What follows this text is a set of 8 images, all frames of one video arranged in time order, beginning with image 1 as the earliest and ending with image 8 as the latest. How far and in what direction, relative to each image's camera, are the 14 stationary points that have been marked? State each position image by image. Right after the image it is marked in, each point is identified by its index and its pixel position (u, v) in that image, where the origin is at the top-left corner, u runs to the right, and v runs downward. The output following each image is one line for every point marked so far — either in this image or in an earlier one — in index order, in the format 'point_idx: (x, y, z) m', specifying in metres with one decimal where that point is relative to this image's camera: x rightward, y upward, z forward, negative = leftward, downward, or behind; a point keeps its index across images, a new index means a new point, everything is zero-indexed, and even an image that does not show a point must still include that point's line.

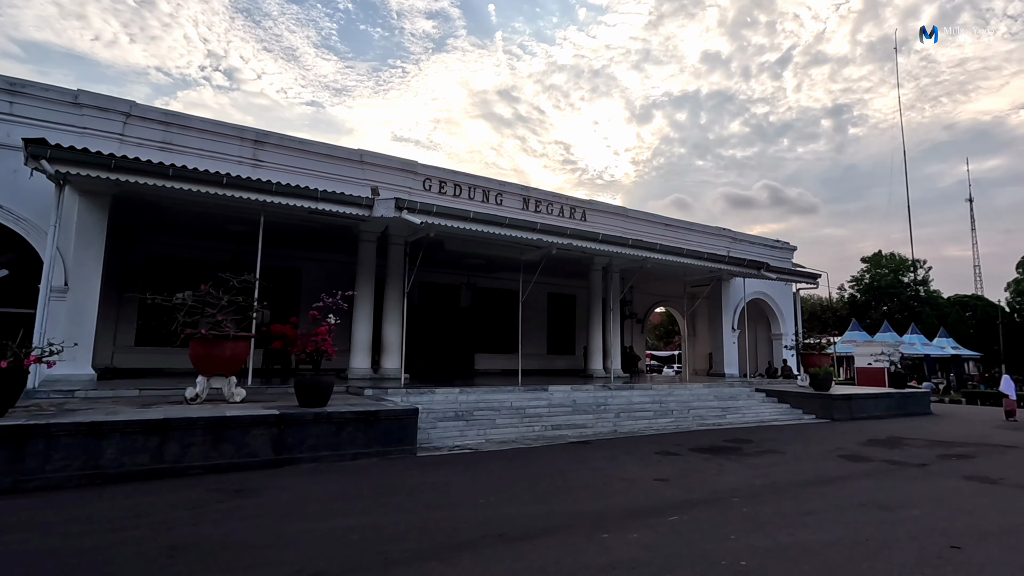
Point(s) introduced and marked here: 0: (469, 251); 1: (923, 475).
0: (-1.2, +1.0, +15.5) m
1: (+4.8, -2.2, +6.3) m
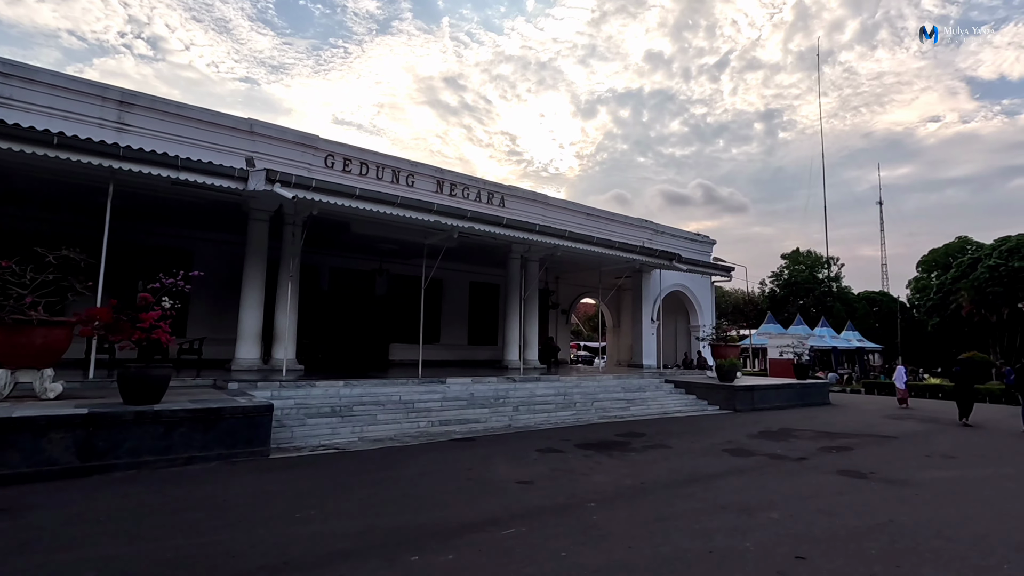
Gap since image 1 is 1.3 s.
0: (-3.7, +1.4, +14.6) m
1: (+3.3, -2.1, +6.1) m
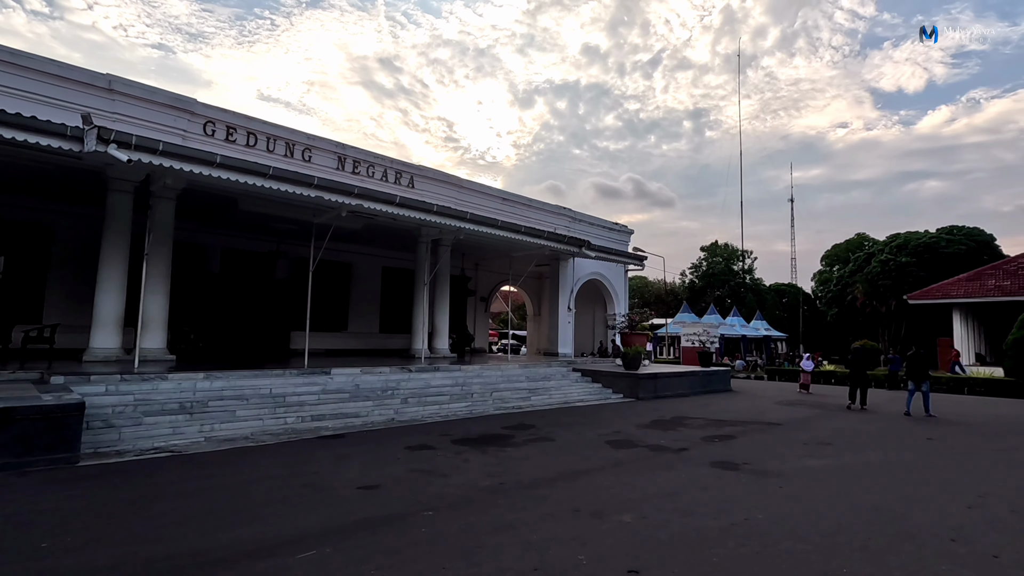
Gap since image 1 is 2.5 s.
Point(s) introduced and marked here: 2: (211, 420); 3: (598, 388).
0: (-6.1, +1.8, +13.4) m
1: (+1.8, -1.9, +5.9) m
2: (-4.0, -1.7, +7.1) m
3: (+2.1, -2.4, +13.0) m
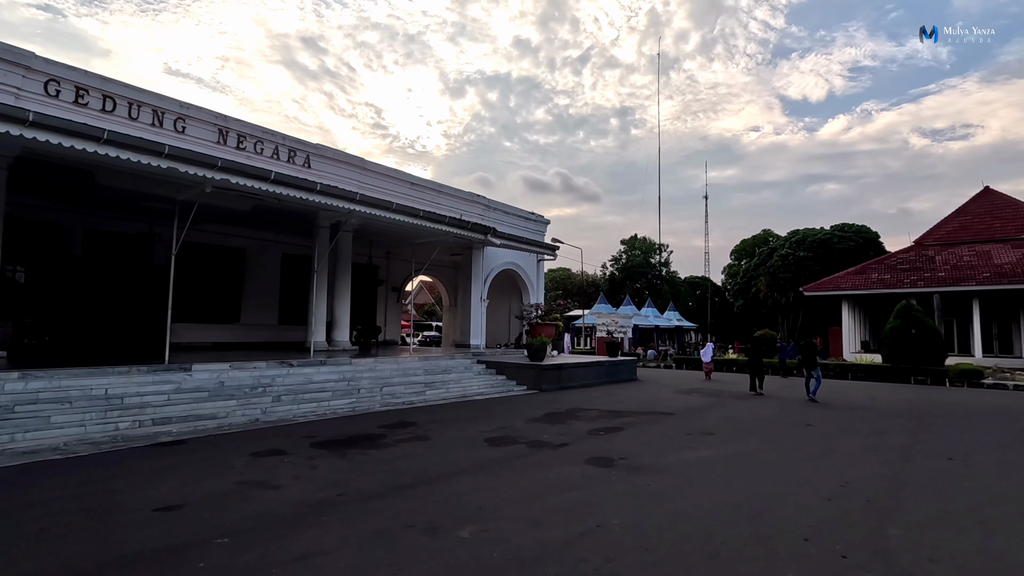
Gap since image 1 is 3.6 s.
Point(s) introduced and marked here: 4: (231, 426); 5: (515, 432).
0: (-8.4, +2.1, +11.8) m
1: (+0.3, -1.8, +5.5) m
2: (-5.5, -1.5, +5.9) m
3: (-0.3, -2.2, +12.5) m
4: (-3.8, -1.9, +7.2) m
5: (0.0, -1.9, +7.0) m
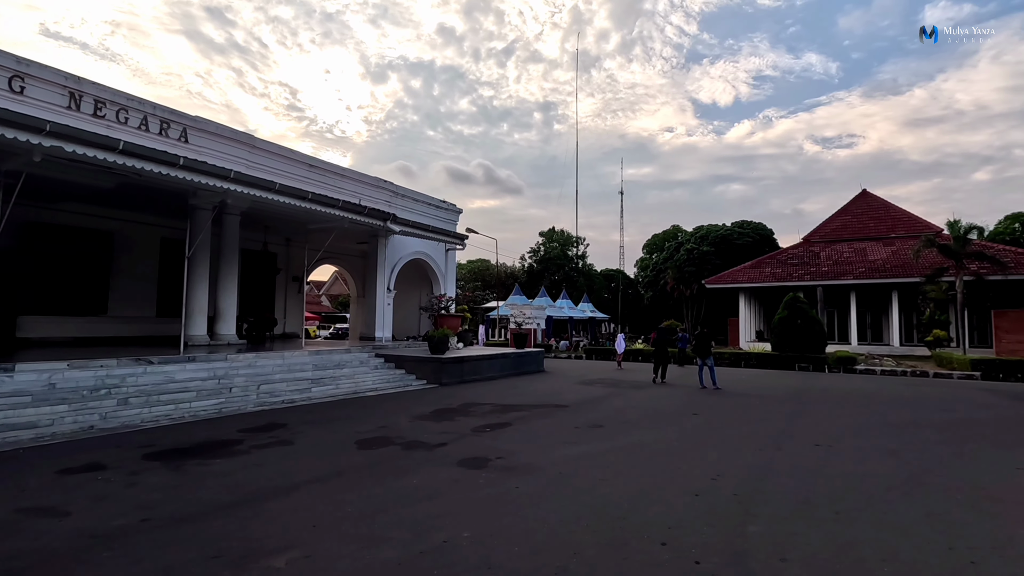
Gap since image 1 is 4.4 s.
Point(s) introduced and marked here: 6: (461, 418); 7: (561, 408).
0: (-10.4, +2.4, +10.0) m
1: (-0.9, -1.7, +5.0) m
2: (-6.7, -1.4, +4.6) m
3: (-2.5, -1.9, +11.9) m
4: (-5.3, -1.7, +6.1) m
5: (-1.4, -1.7, +6.5) m
6: (-0.7, -1.8, +7.5) m
7: (+0.8, -2.0, +8.7) m
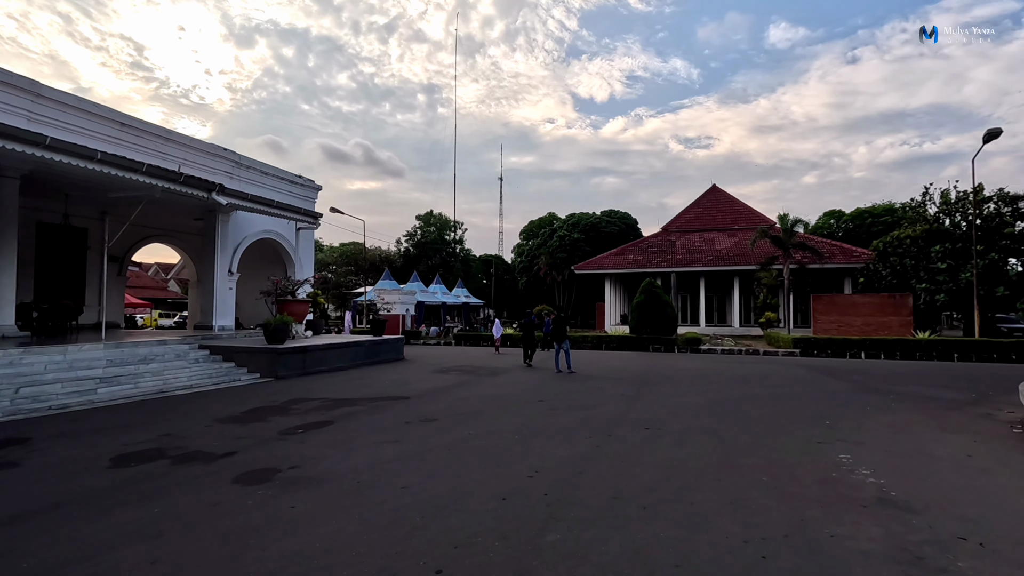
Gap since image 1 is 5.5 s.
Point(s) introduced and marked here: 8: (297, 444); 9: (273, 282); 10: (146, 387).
0: (-12.9, +2.7, +6.7) m
1: (-2.5, -1.5, +4.0) m
2: (-8.1, -1.2, +2.3) m
3: (-5.6, -1.6, +10.4) m
4: (-7.0, -1.5, +4.2) m
5: (-3.4, -1.5, +5.4) m
6: (-2.9, -1.6, +6.5) m
7: (-1.7, -1.7, +8.0) m
8: (-2.1, -1.5, +5.2) m
9: (-6.1, +0.2, +13.5) m
10: (-5.9, -1.6, +8.6) m
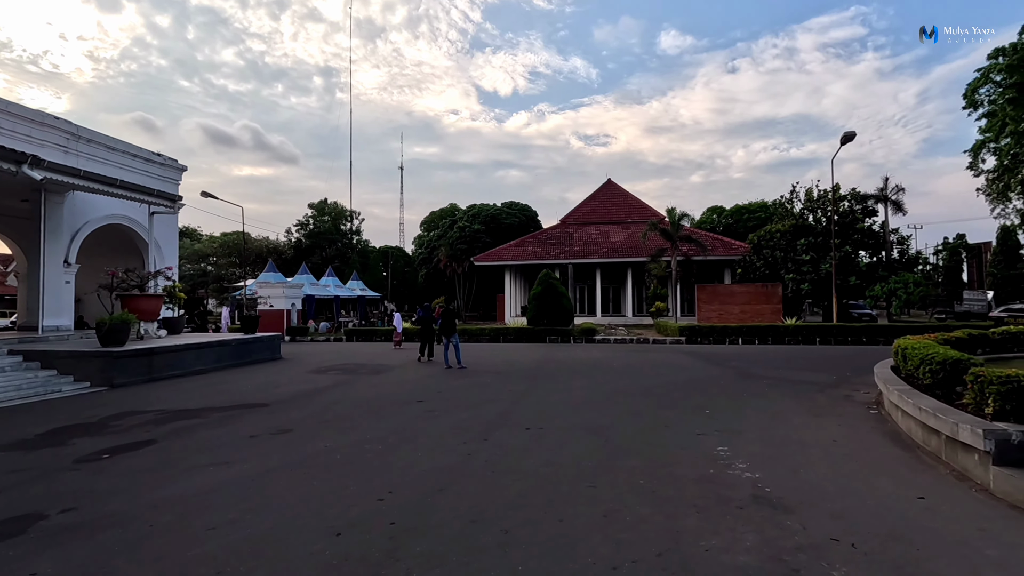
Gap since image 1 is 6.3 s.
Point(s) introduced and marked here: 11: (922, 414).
0: (-14.2, +2.7, +3.7) m
1: (-3.5, -1.4, +2.9) m
2: (-8.7, -1.2, +0.3) m
3: (-7.6, -1.4, +8.7) m
4: (-7.9, -1.5, +2.3) m
5: (-4.5, -1.5, +4.1) m
6: (-4.2, -1.5, +5.3) m
7: (-3.3, -1.6, +6.9) m
8: (-3.3, -1.5, +4.1) m
9: (-8.7, +0.3, +11.6) m
10: (-7.6, -1.5, +6.8) m
11: (+3.6, -1.1, +4.7) m
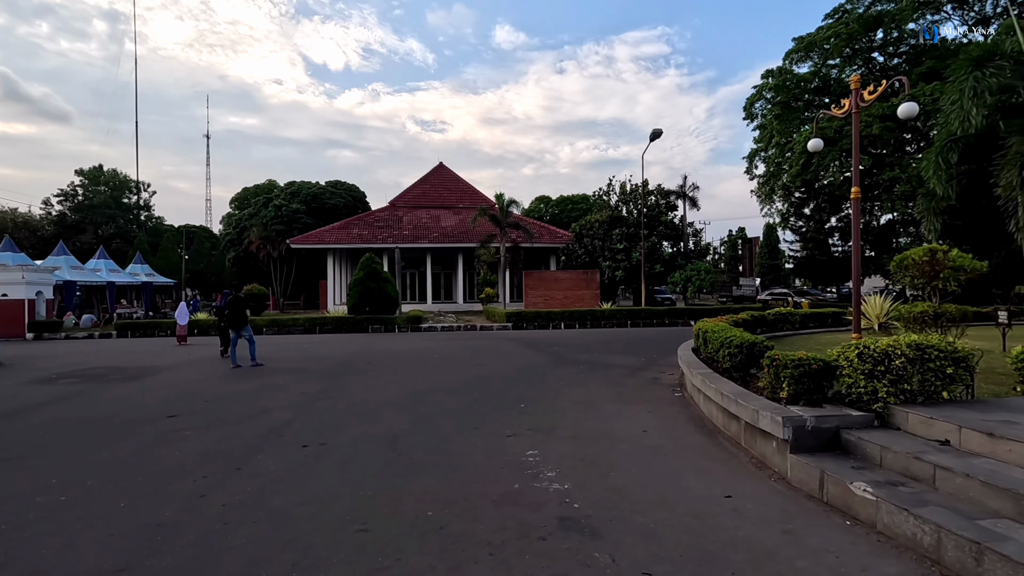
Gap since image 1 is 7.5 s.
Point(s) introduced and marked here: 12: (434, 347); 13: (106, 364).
0: (-14.8, +2.8, -1.7) m
1: (-4.4, -1.4, +0.8) m
2: (-8.6, -1.2, -3.3) m
3: (-10.1, -1.2, +5.0) m
4: (-8.5, -1.4, -1.1) m
5: (-5.7, -1.4, +1.6) m
6: (-5.8, -1.4, +2.8) m
7: (-5.5, -1.4, +4.7) m
8: (-4.6, -1.3, +2.0) m
9: (-12.0, +0.6, +7.5) m
10: (-9.5, -1.4, +3.3) m
11: (+1.8, -1.0, +4.7) m
12: (-1.8, -1.3, +11.9) m
13: (-7.8, -1.5, +10.1) m
